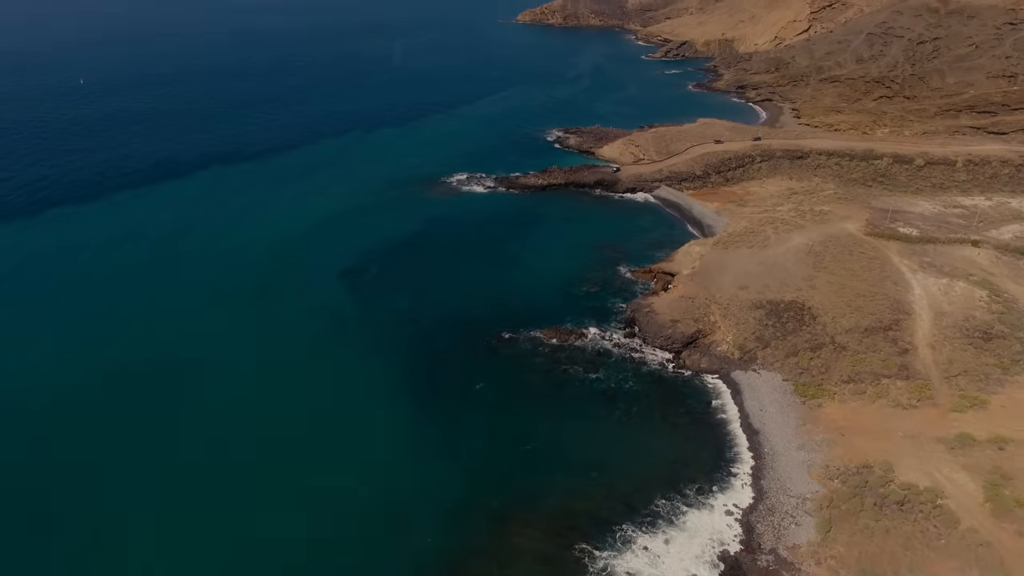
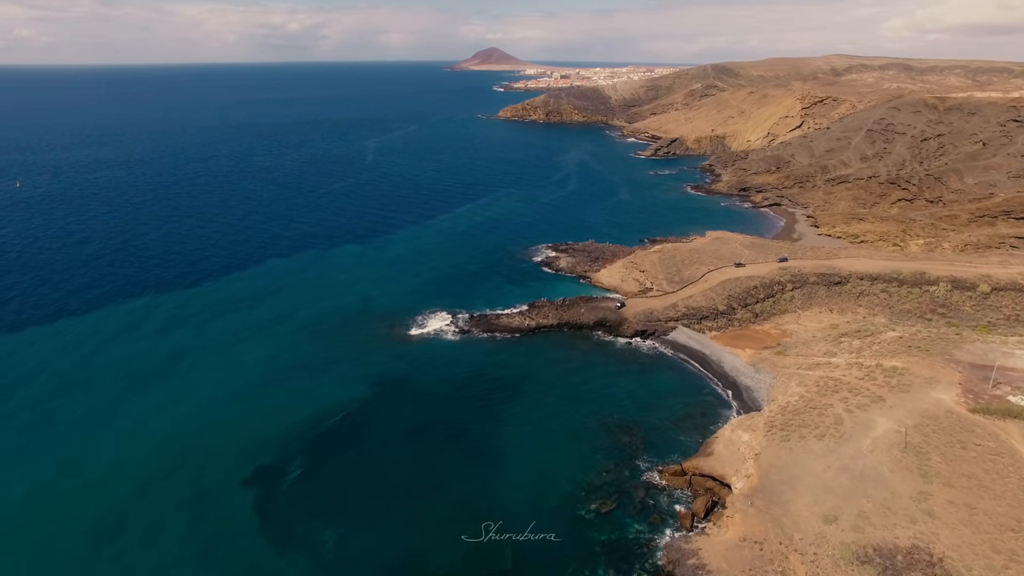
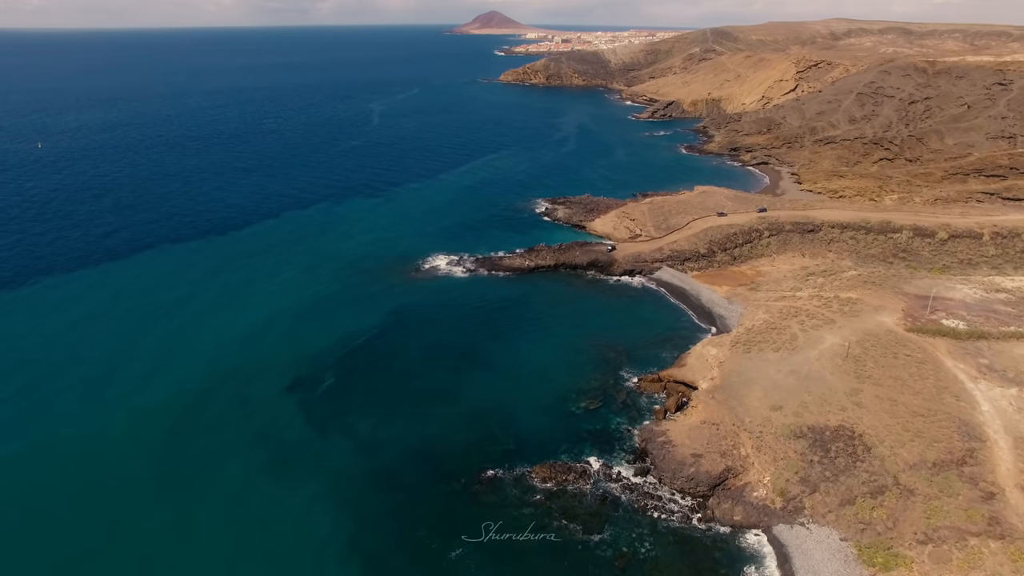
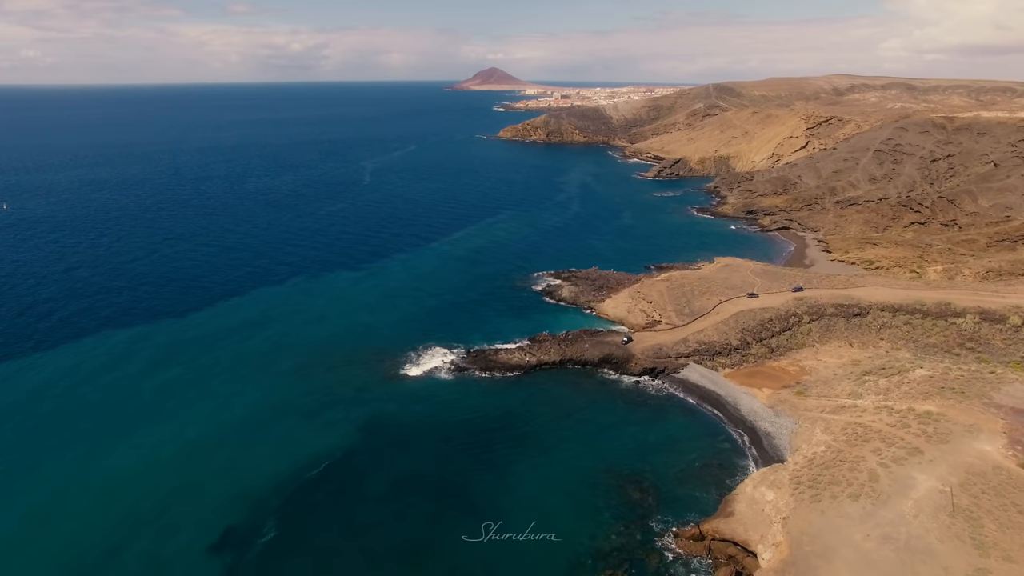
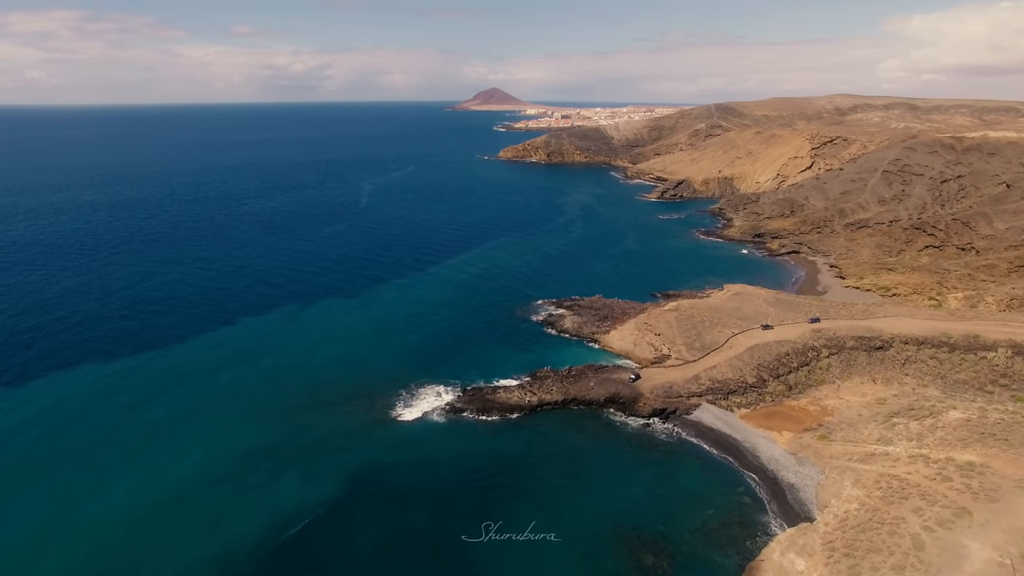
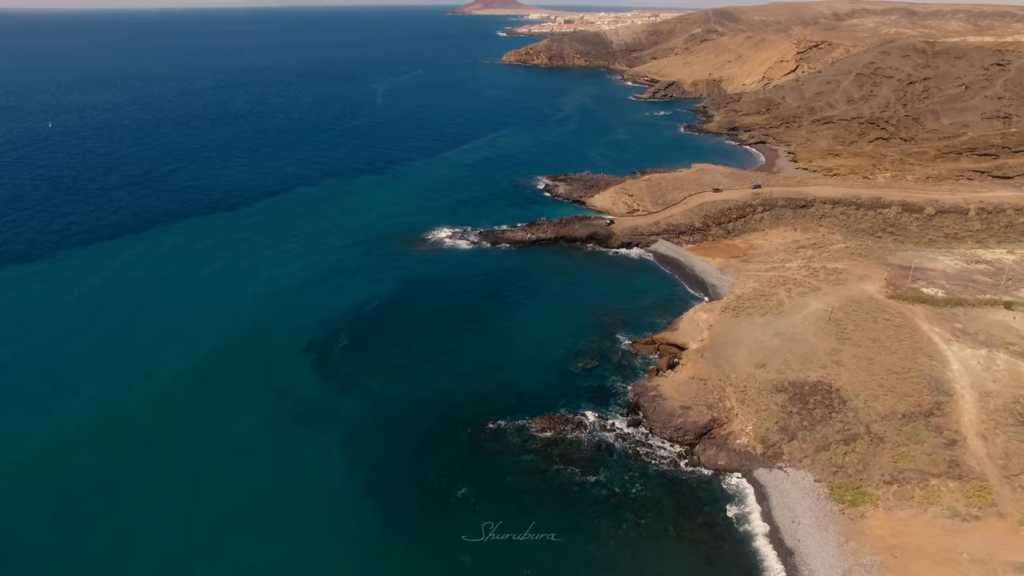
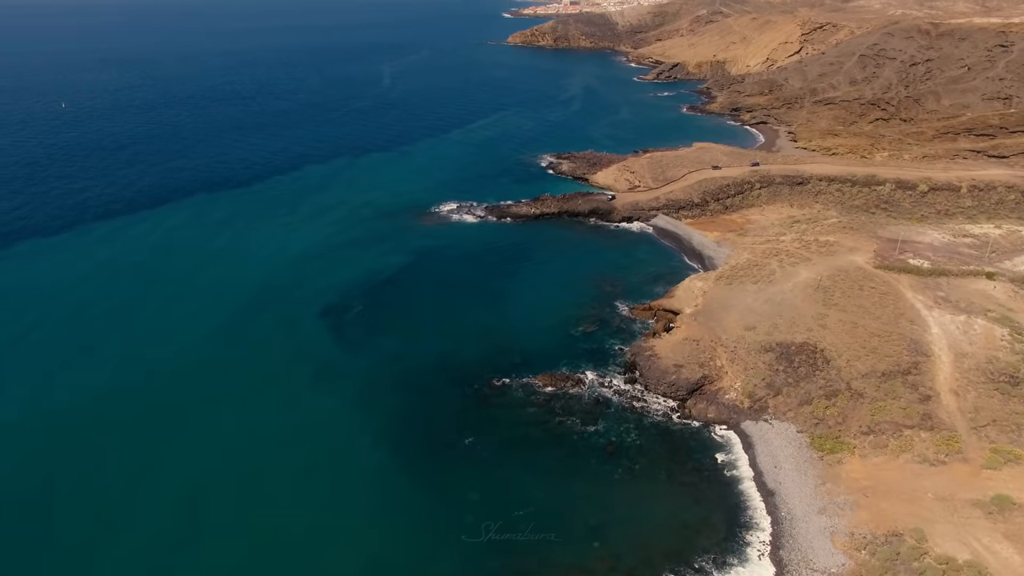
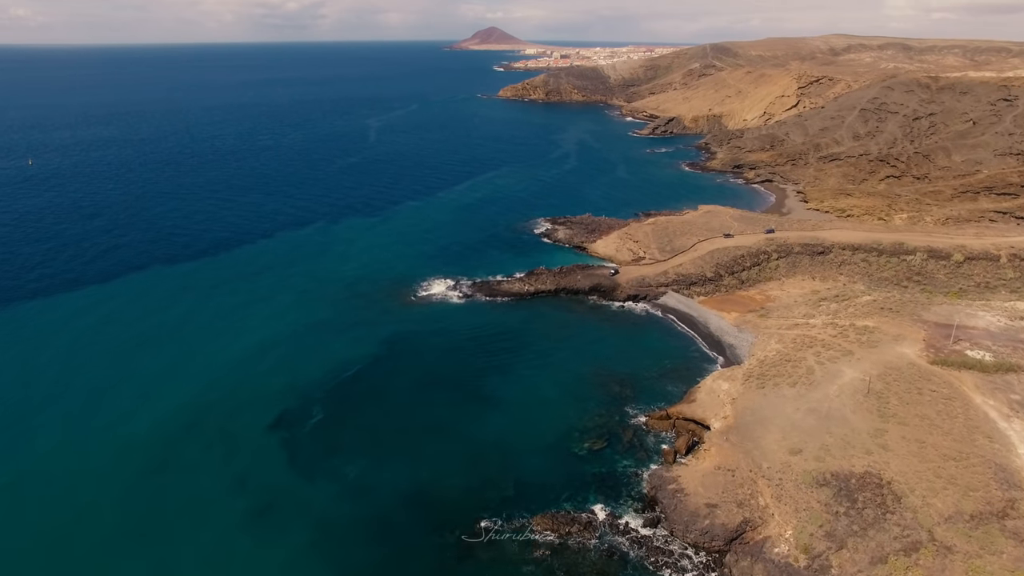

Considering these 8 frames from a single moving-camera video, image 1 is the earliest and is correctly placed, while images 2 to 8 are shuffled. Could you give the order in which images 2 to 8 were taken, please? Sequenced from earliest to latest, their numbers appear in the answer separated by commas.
7, 6, 3, 8, 2, 4, 5
